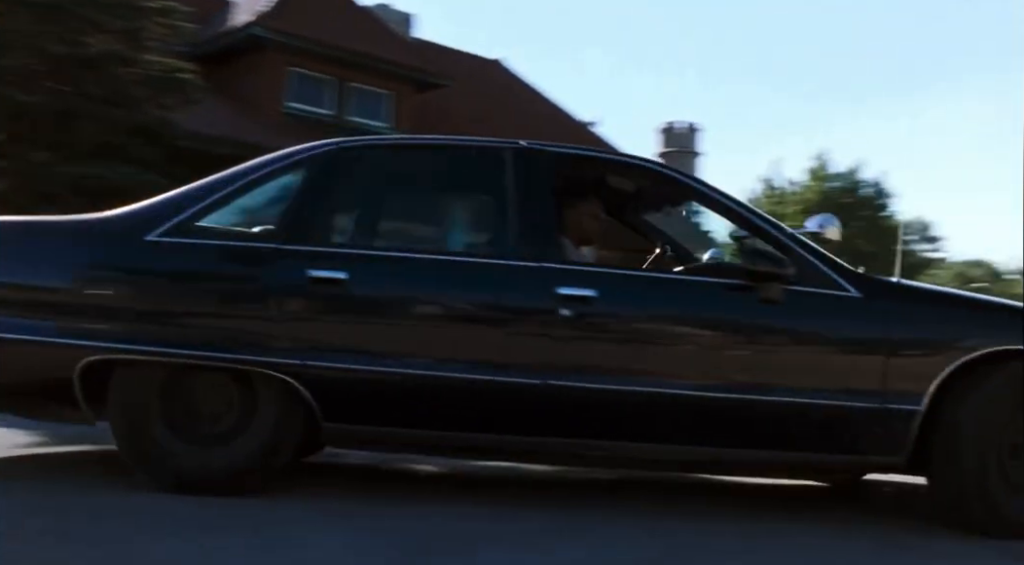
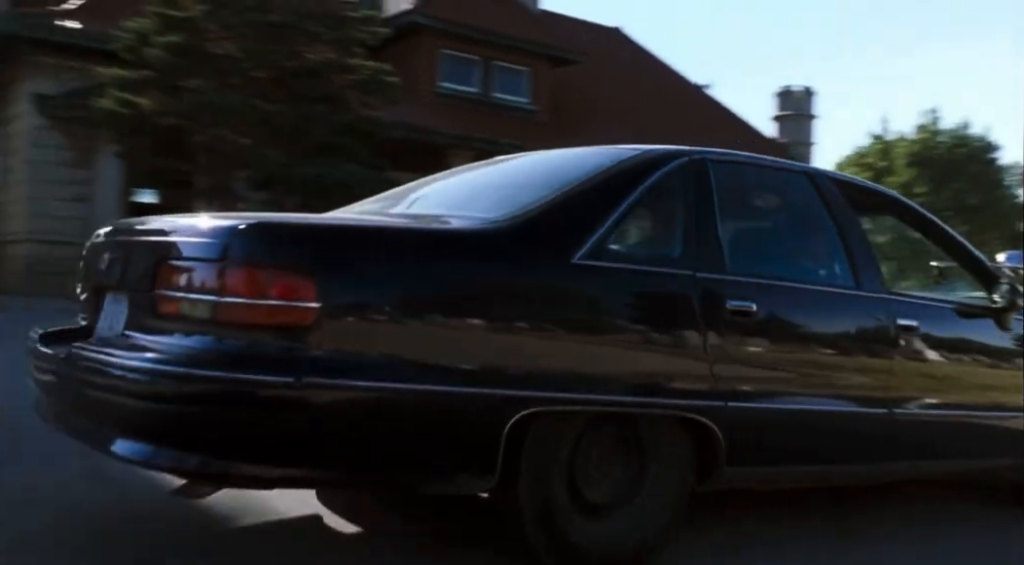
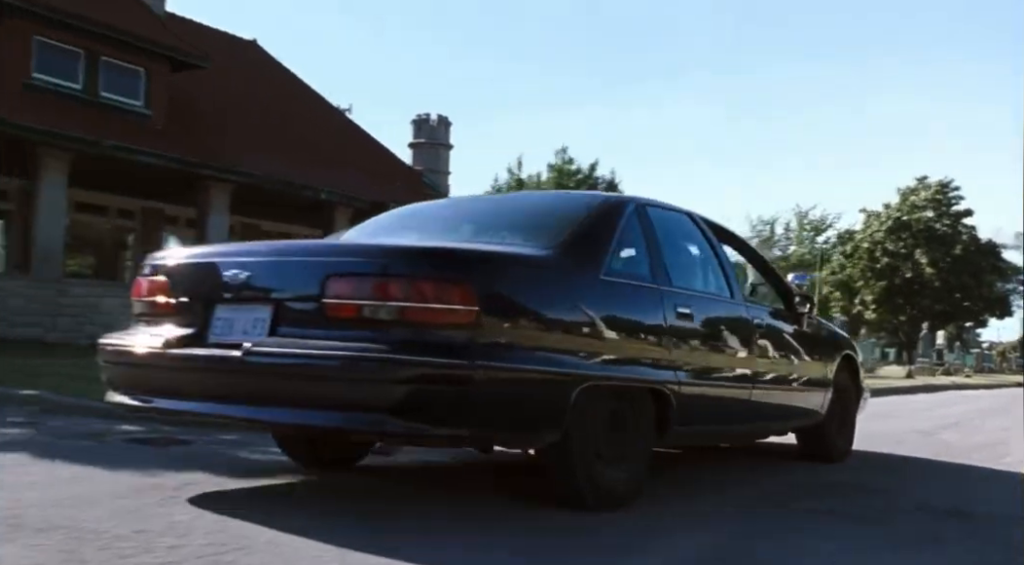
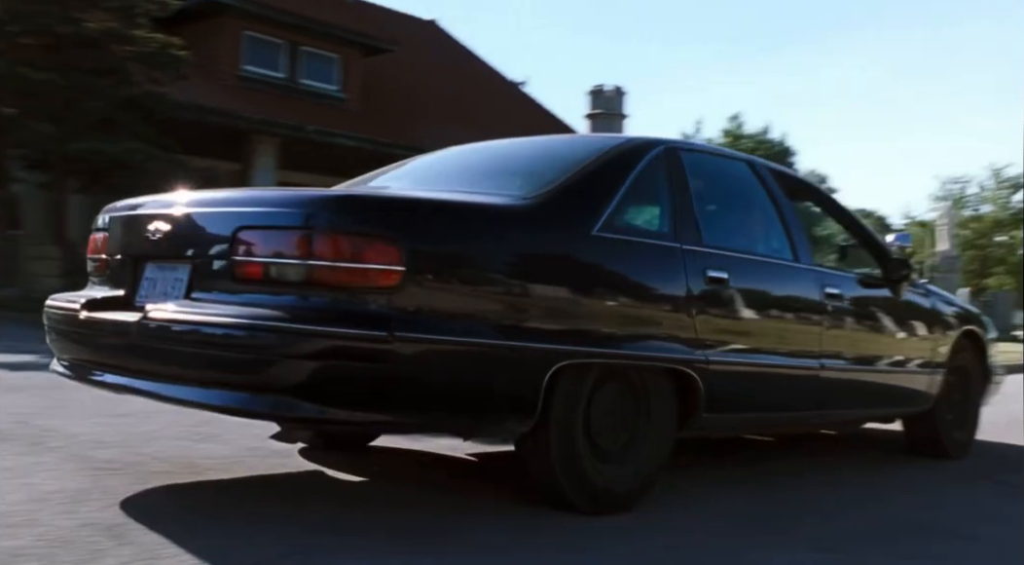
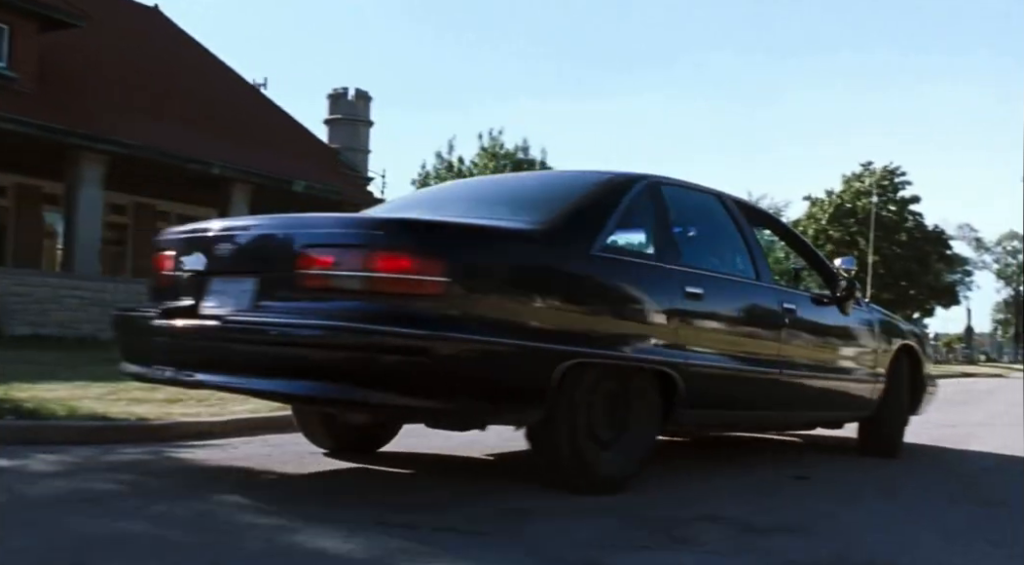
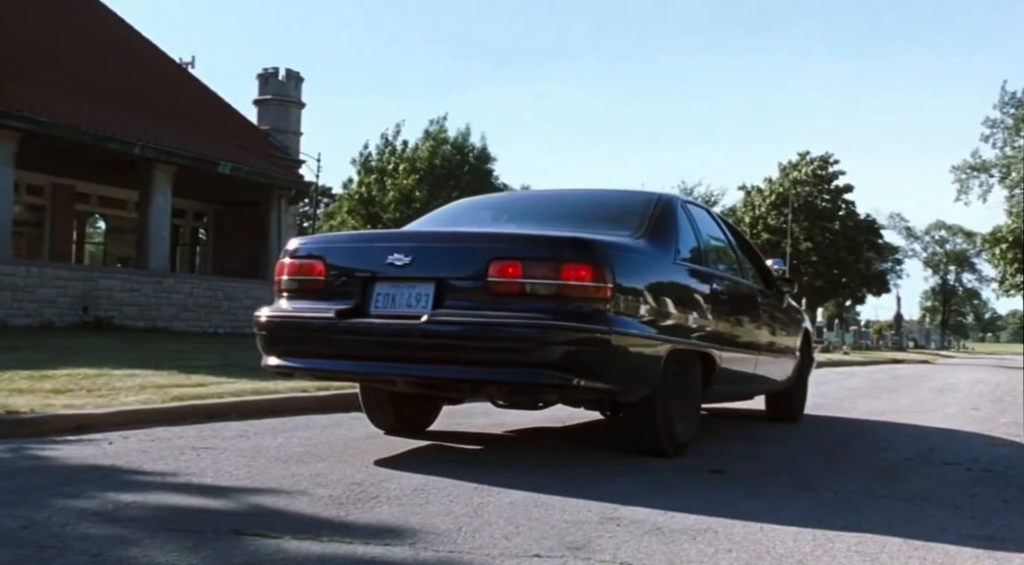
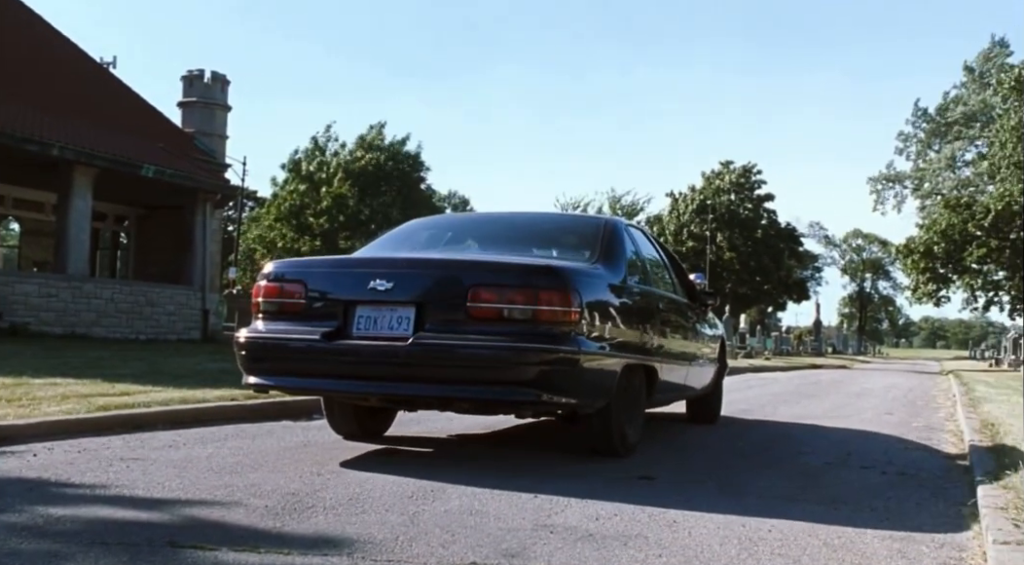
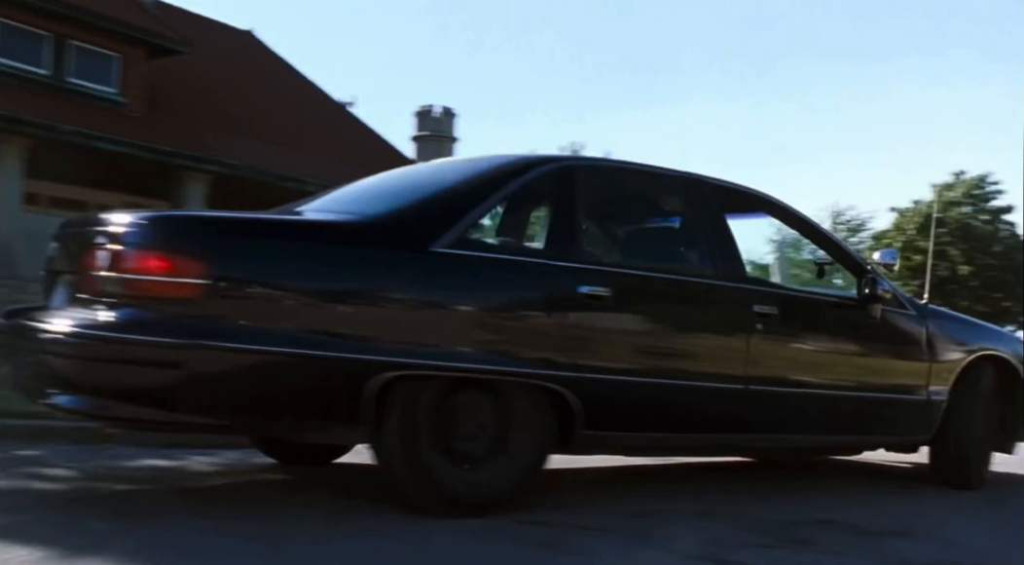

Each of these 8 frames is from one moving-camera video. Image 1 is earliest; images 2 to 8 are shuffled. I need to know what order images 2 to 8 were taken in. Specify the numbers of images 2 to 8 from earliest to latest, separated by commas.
8, 5, 6, 7, 3, 4, 2
